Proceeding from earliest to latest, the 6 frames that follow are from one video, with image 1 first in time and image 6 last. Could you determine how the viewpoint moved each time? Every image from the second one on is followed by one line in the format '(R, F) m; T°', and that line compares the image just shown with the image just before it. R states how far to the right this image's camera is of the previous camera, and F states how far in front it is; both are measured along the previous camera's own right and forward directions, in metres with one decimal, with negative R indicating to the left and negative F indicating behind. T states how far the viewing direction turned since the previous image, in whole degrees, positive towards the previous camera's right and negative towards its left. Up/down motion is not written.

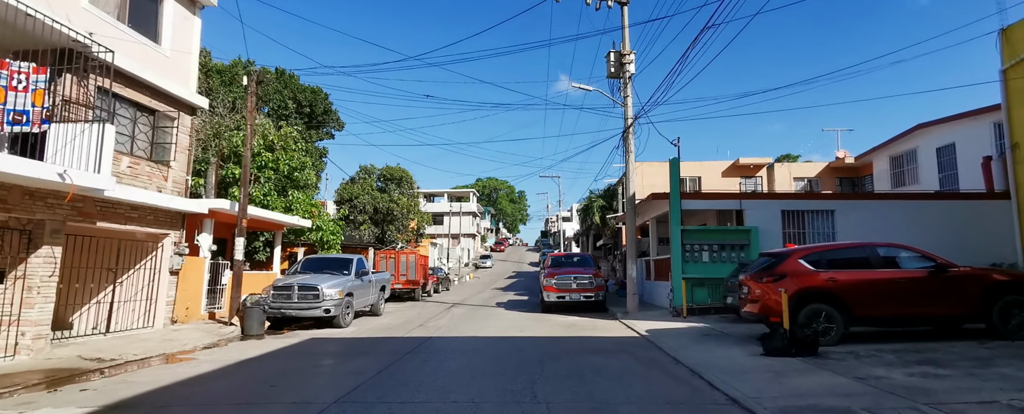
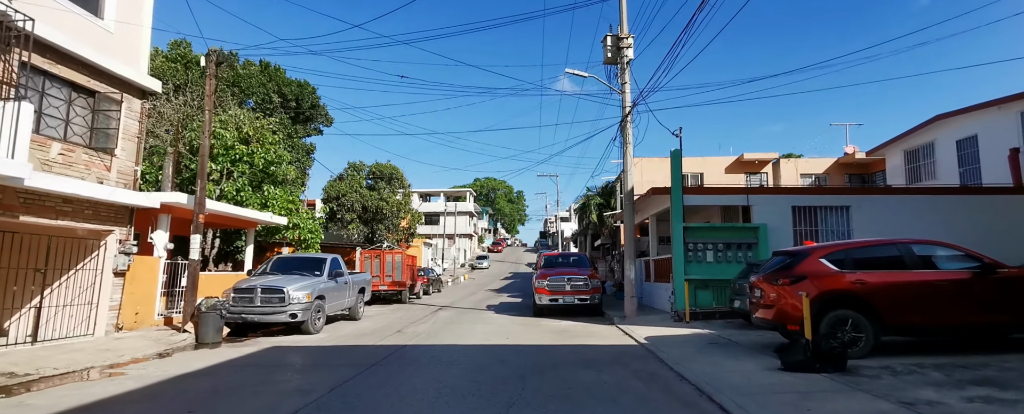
(+0.3, +1.2) m; 0°
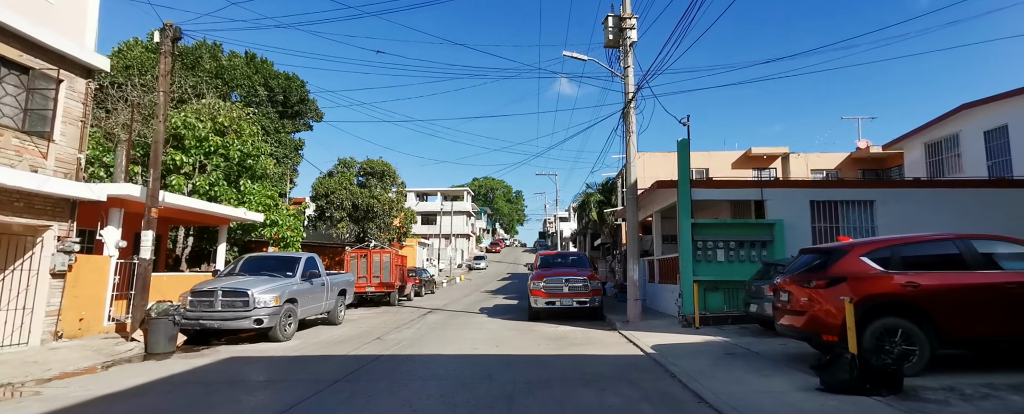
(+0.2, +1.2) m; 0°
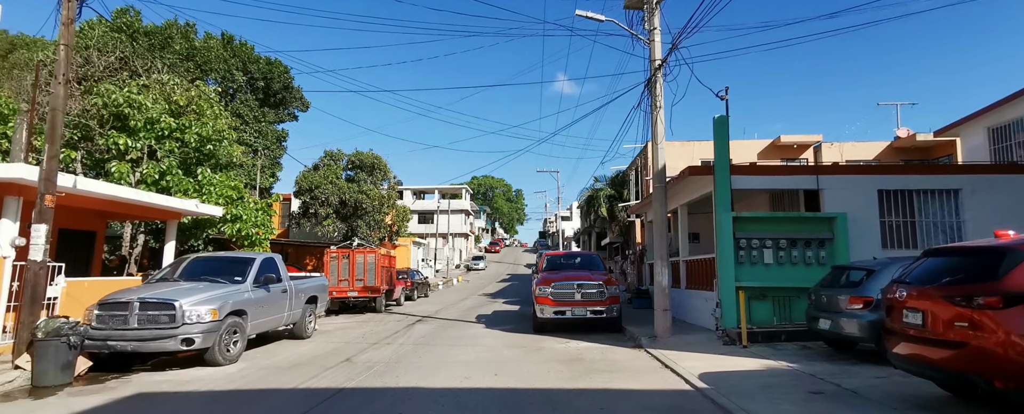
(-0.1, +2.3) m; 0°
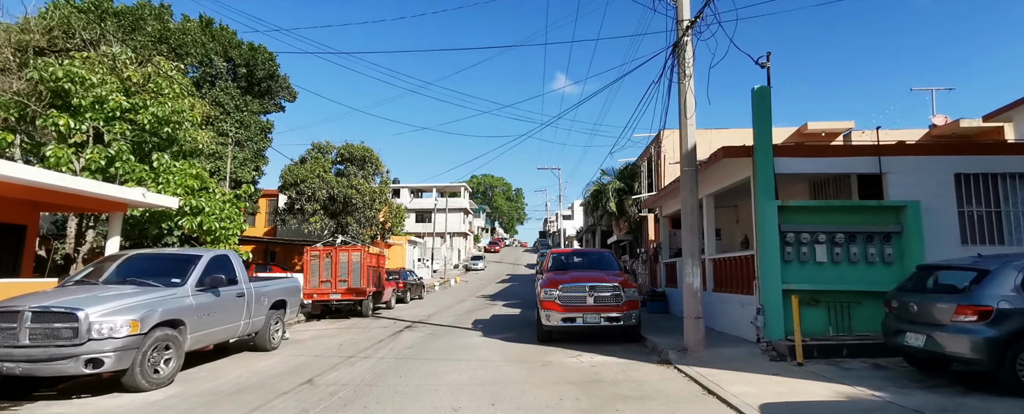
(0.0, +1.8) m; 0°
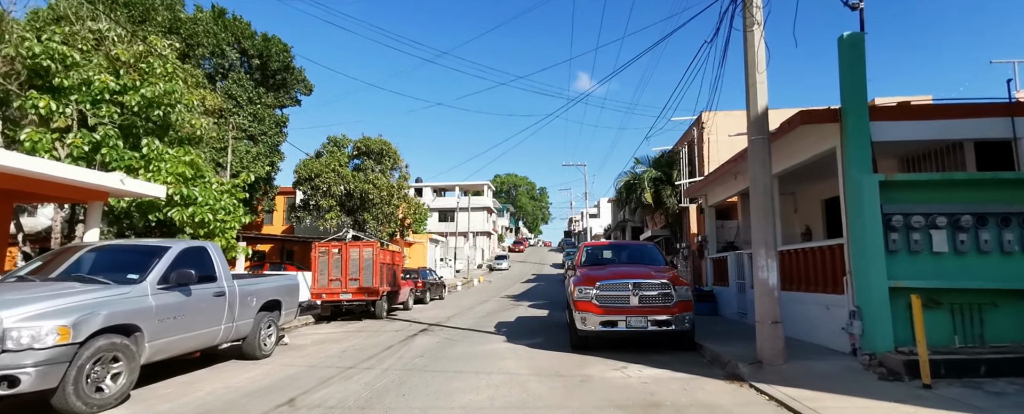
(-0.1, +1.6) m; -3°
